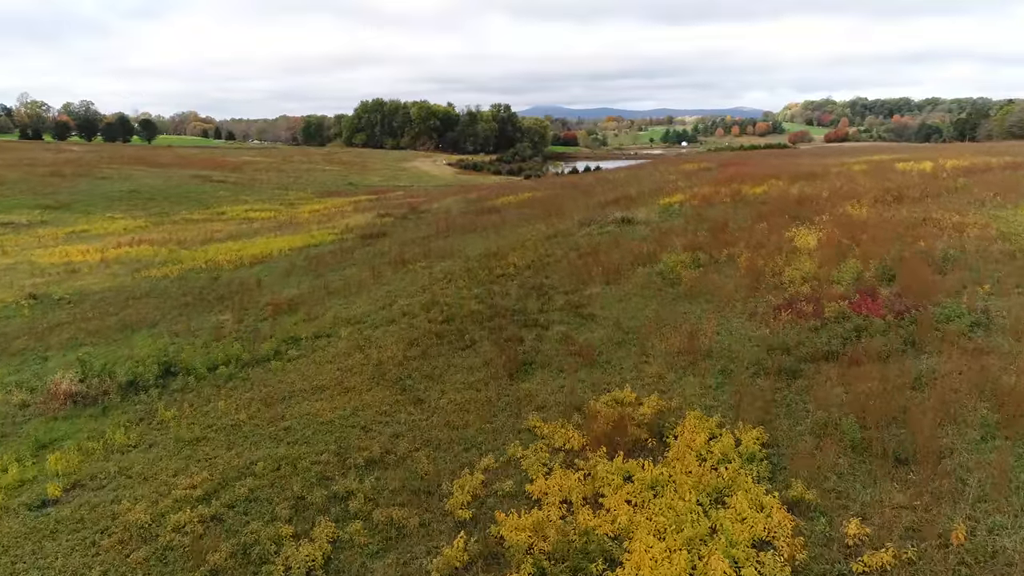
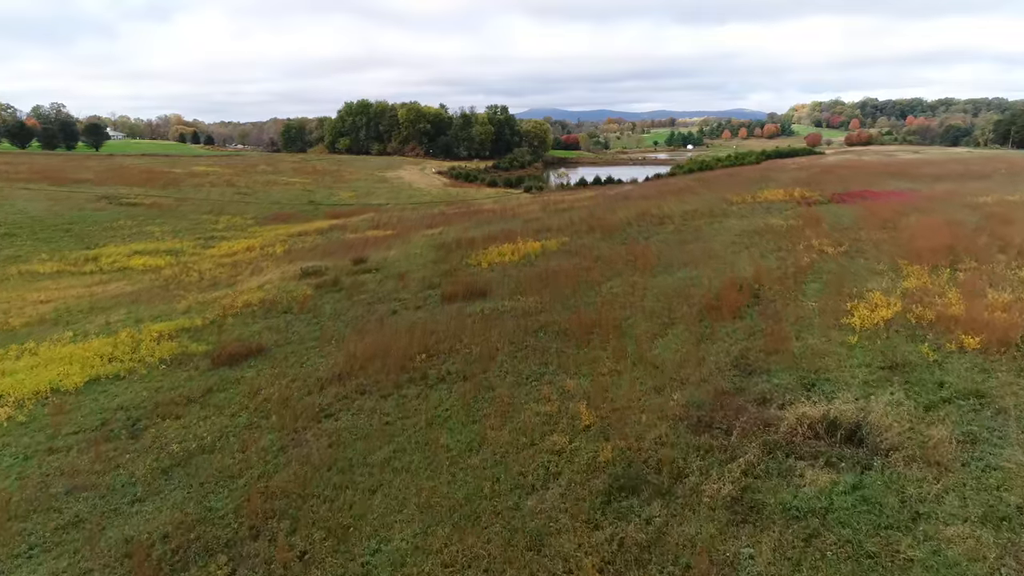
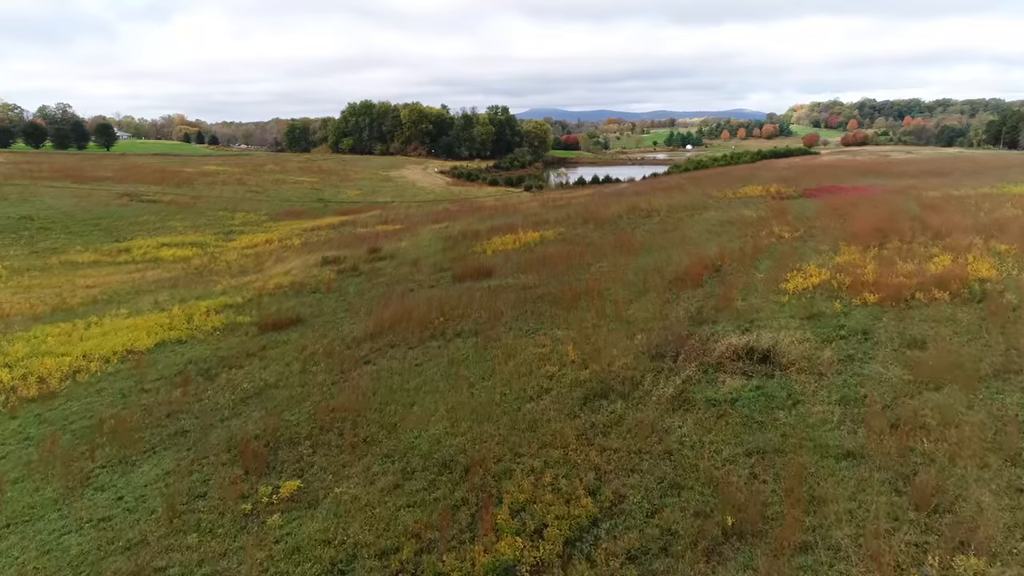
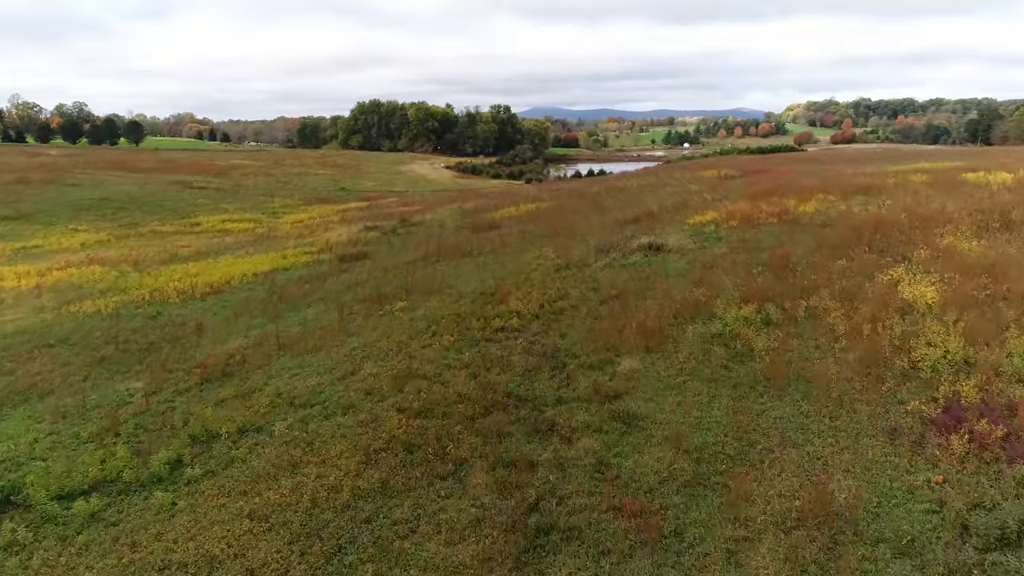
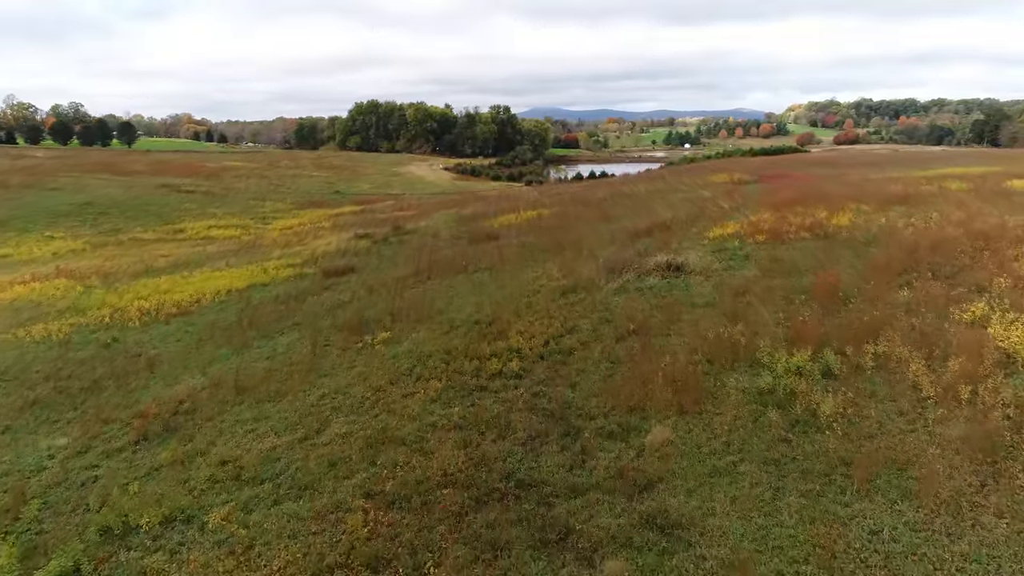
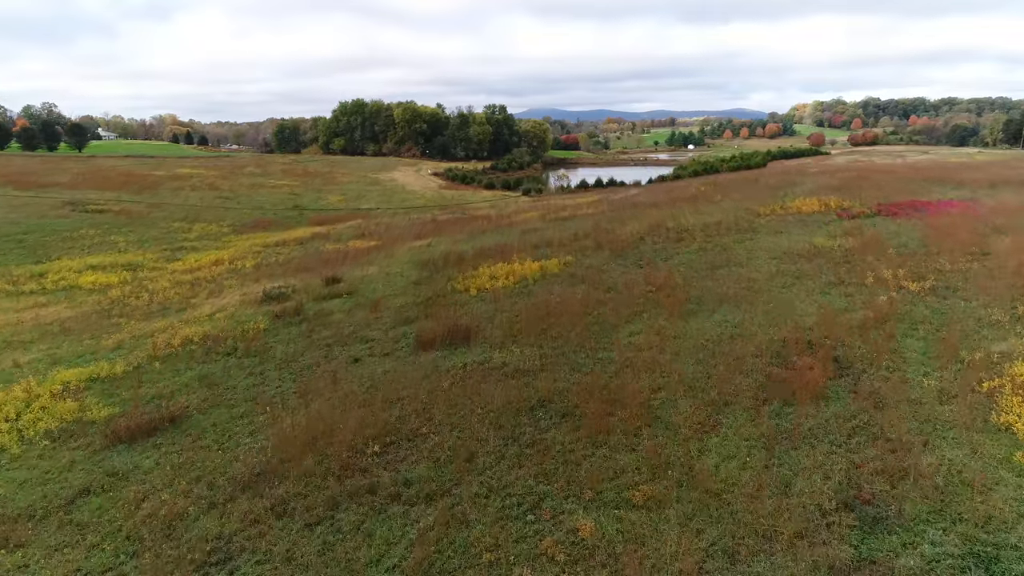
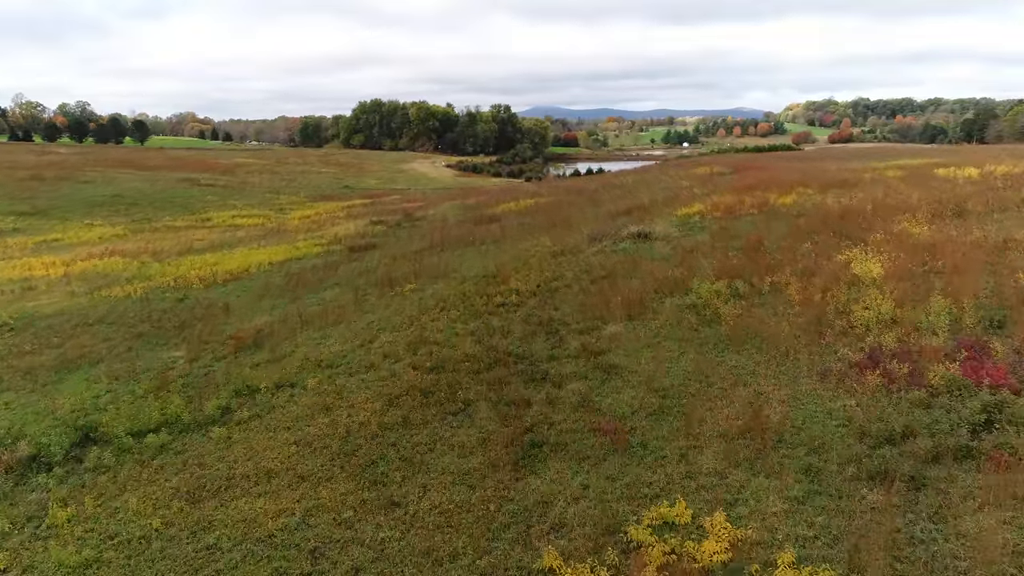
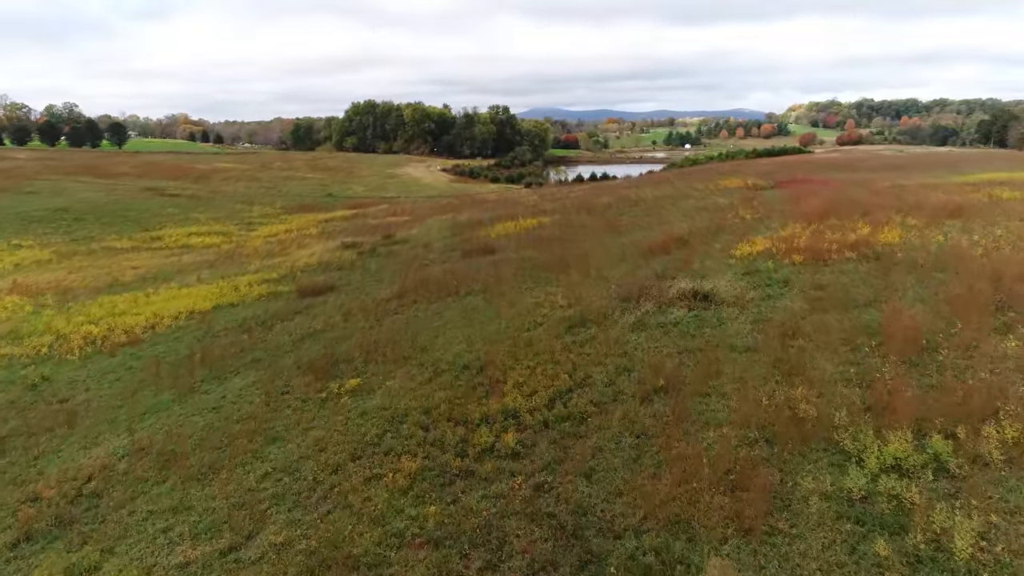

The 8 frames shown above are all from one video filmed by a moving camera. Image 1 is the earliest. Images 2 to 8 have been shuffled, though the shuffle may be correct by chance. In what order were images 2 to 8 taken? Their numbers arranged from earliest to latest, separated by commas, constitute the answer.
7, 4, 5, 8, 3, 2, 6
